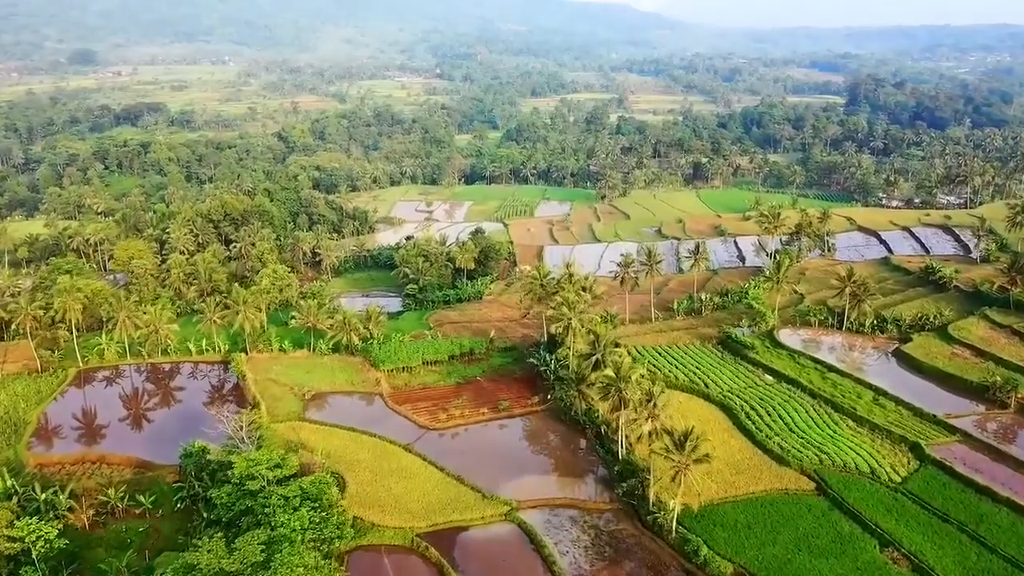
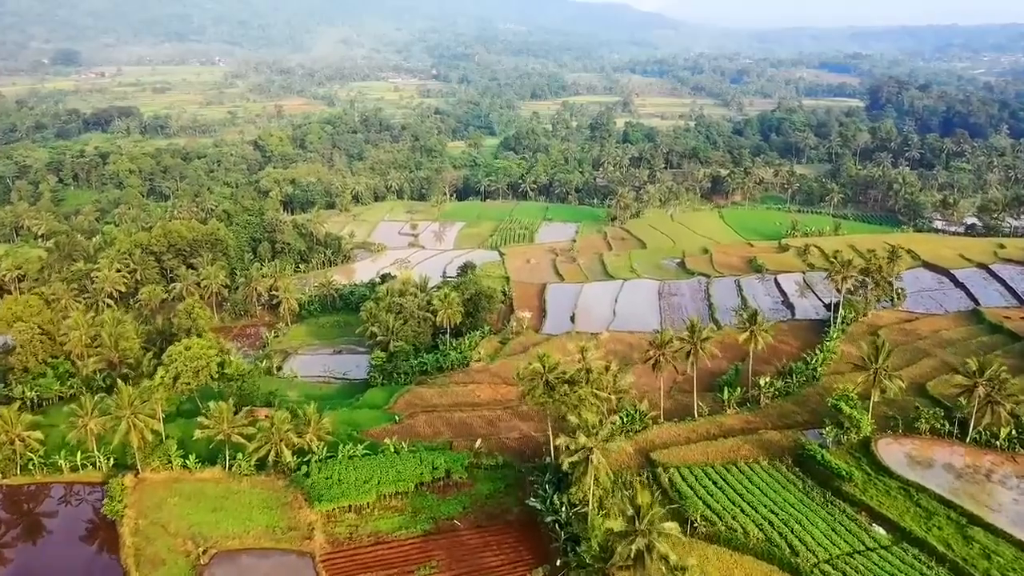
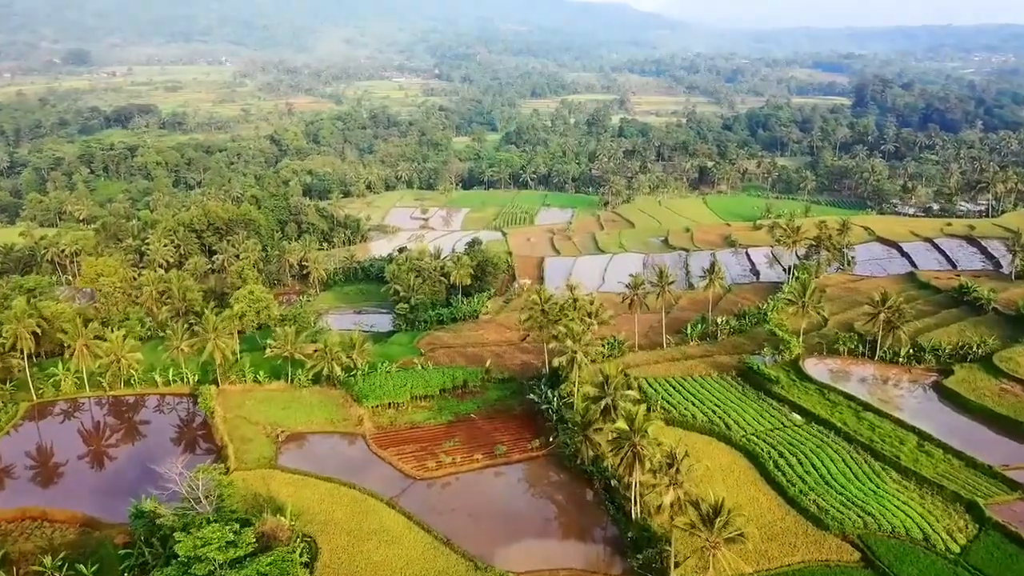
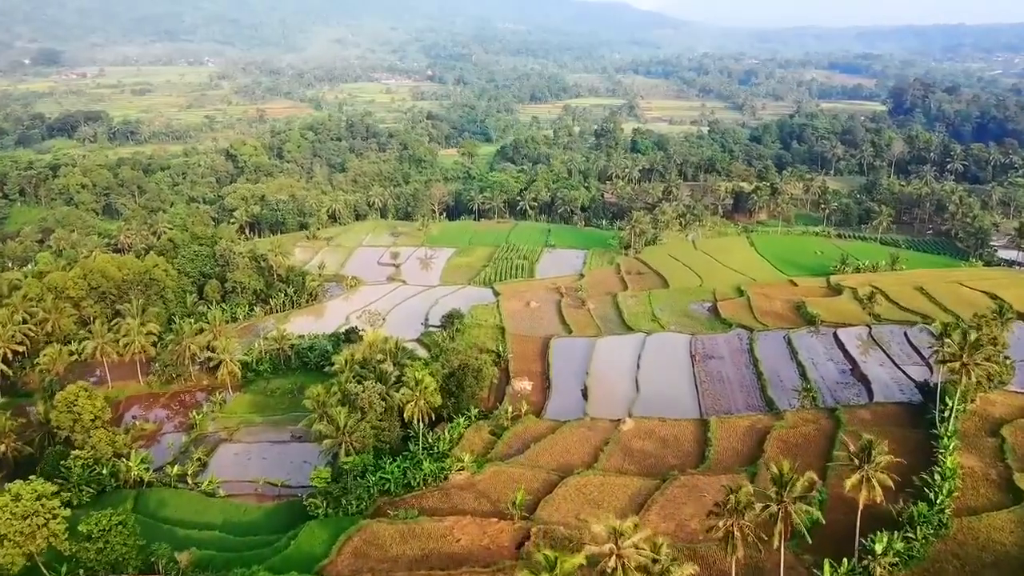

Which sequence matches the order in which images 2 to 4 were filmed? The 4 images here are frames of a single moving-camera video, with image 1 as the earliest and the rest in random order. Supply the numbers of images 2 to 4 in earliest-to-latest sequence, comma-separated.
3, 2, 4
